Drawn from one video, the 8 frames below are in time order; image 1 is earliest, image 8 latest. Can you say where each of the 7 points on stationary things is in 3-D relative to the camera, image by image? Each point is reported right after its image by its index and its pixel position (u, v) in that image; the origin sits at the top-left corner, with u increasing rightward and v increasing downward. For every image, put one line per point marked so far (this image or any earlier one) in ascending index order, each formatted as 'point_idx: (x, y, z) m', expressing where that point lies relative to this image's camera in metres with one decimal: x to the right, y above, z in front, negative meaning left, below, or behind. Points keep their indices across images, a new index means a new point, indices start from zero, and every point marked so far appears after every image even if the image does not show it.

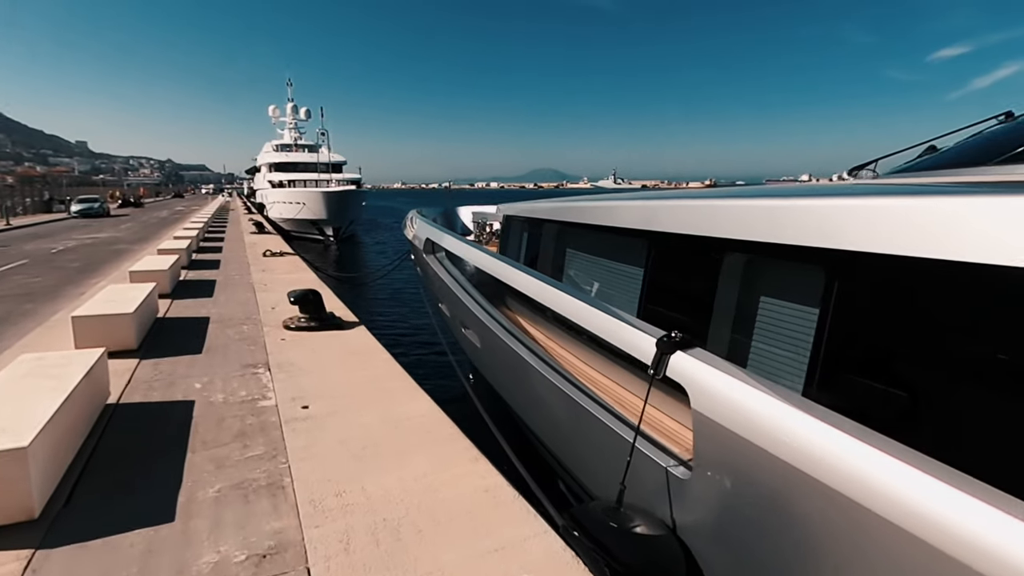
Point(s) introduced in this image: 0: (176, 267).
0: (-4.6, +0.3, +7.4) m
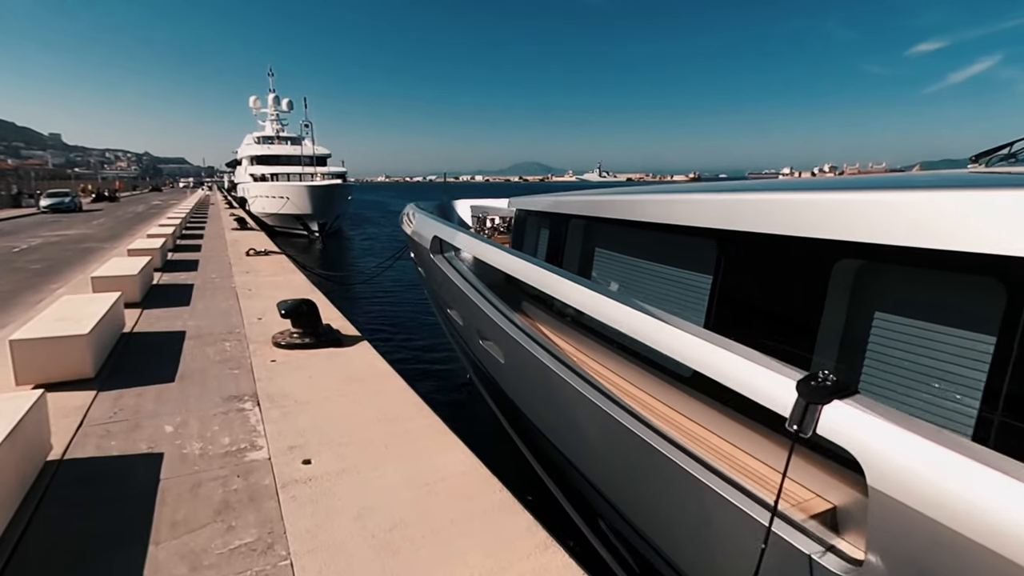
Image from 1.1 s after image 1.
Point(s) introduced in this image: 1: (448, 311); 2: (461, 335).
0: (-4.4, +0.2, +6.6) m
1: (-0.7, -0.3, +6.1) m
2: (-0.5, -0.5, +5.8) m
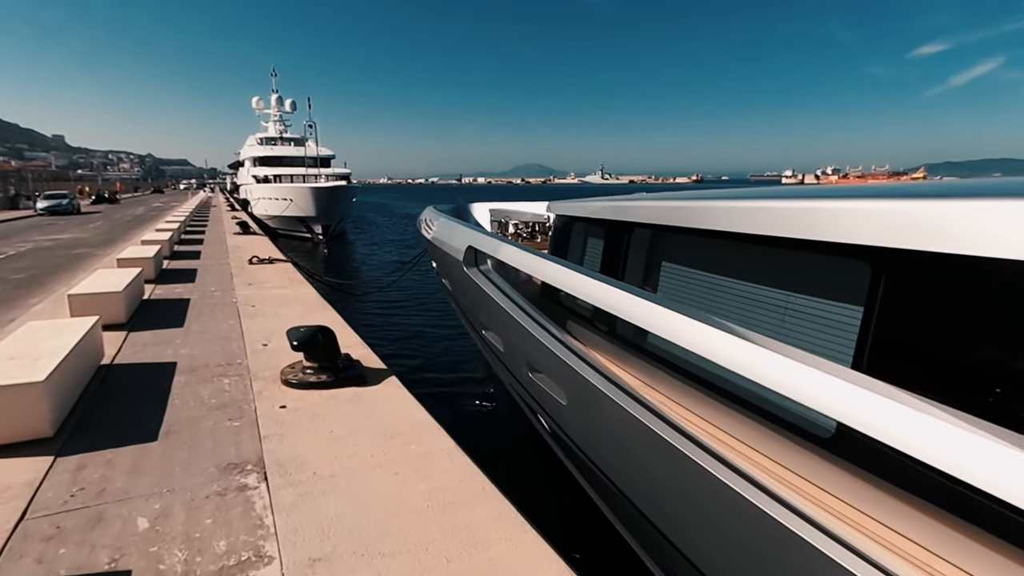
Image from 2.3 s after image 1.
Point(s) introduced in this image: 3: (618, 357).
0: (-4.0, 0.0, +5.8) m
1: (-0.3, -0.4, +5.2) m
2: (-0.1, -0.7, +5.0) m
3: (+0.8, -0.5, +4.3) m
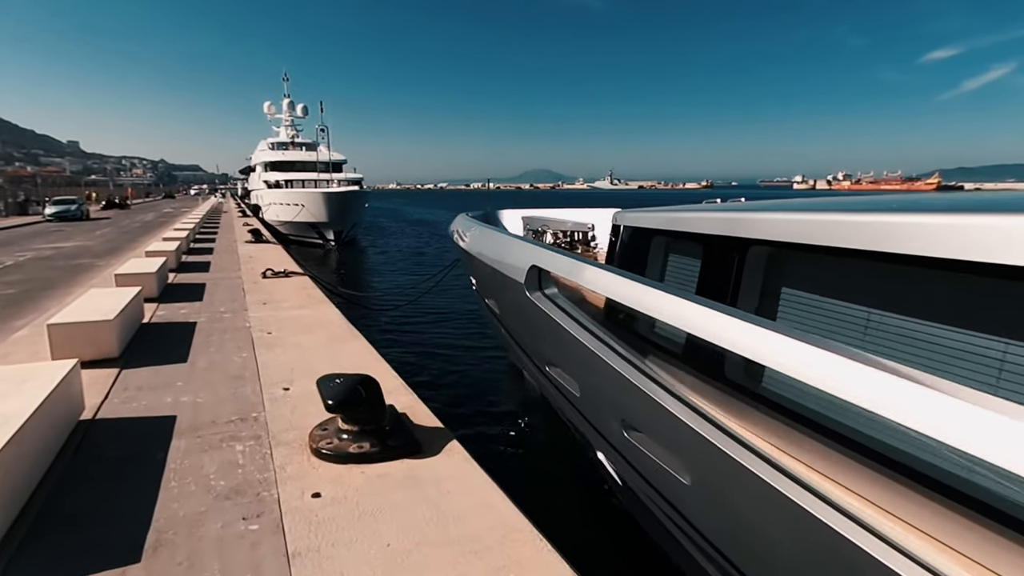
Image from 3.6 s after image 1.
0: (-3.4, -0.2, +5.0) m
1: (+0.3, -0.6, +4.4) m
2: (+0.5, -0.9, +4.1) m
3: (+1.4, -0.8, +3.4) m
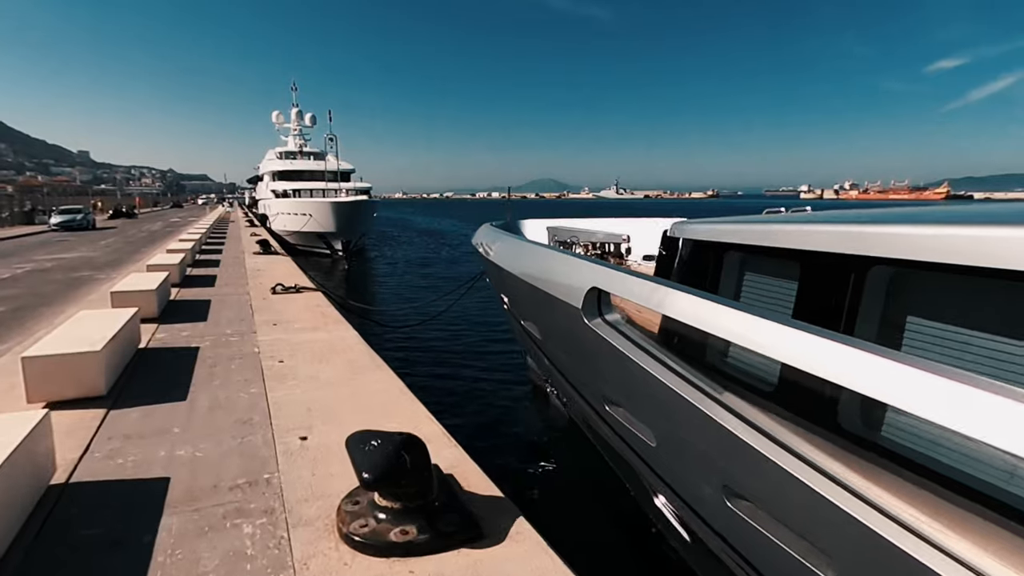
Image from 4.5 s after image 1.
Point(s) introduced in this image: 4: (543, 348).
0: (-3.1, -0.4, +4.4) m
1: (+0.6, -0.8, +3.7) m
2: (+0.8, -1.1, +3.5) m
3: (+1.7, -0.9, +2.8) m
4: (+0.3, -0.5, +4.7) m
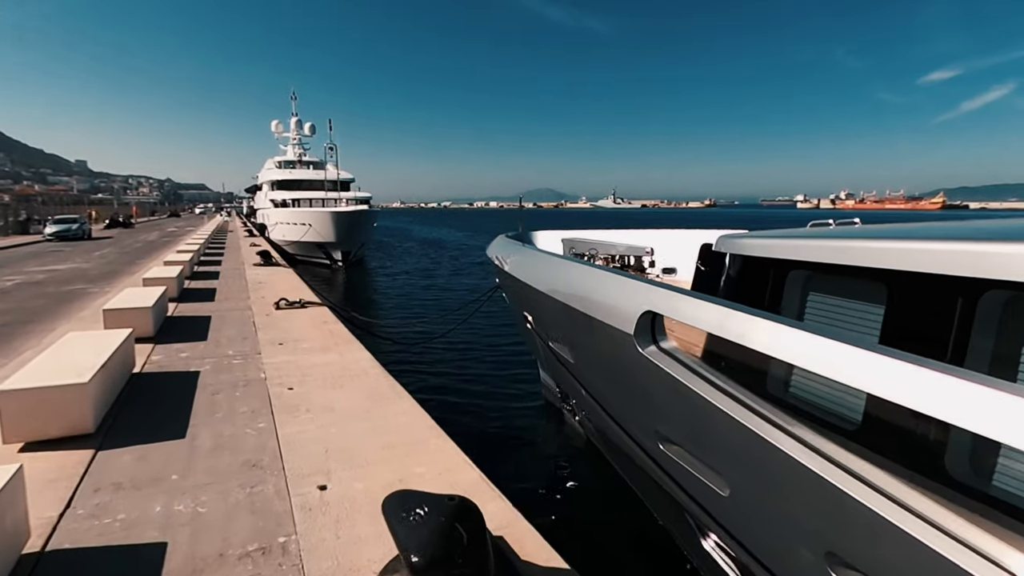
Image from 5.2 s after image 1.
0: (-2.8, -0.5, +4.0) m
1: (+0.9, -0.9, +3.3) m
2: (+1.1, -1.2, +3.1) m
3: (+2.0, -1.0, +2.4) m
4: (+0.6, -0.7, +4.3) m
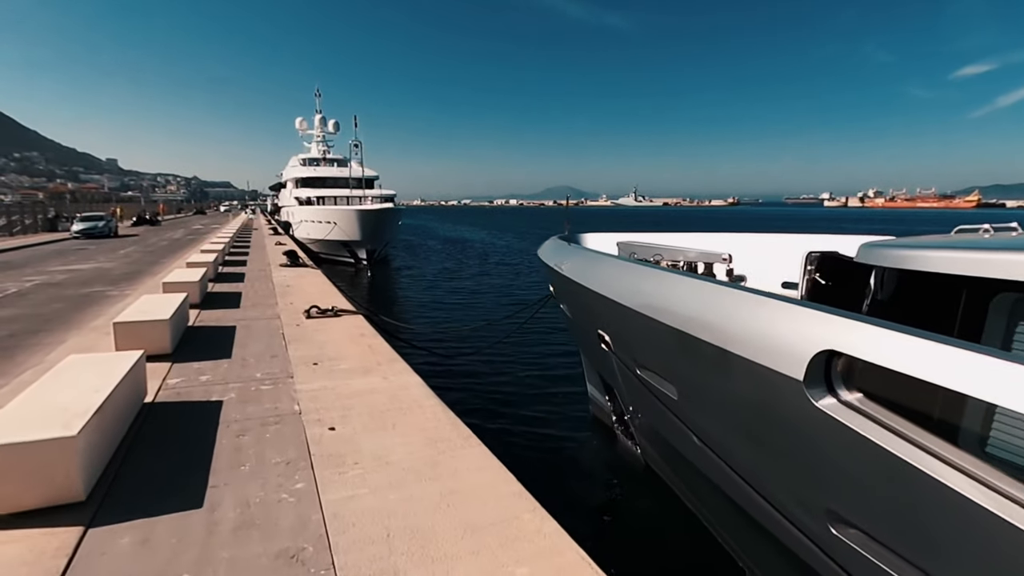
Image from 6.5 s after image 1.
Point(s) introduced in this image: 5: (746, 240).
0: (-2.3, -0.6, +3.3) m
1: (+1.4, -1.1, +2.5) m
2: (+1.6, -1.3, +2.3) m
3: (+2.4, -1.2, +1.5) m
4: (+1.1, -0.8, +3.5) m
5: (+3.0, +0.6, +7.1) m
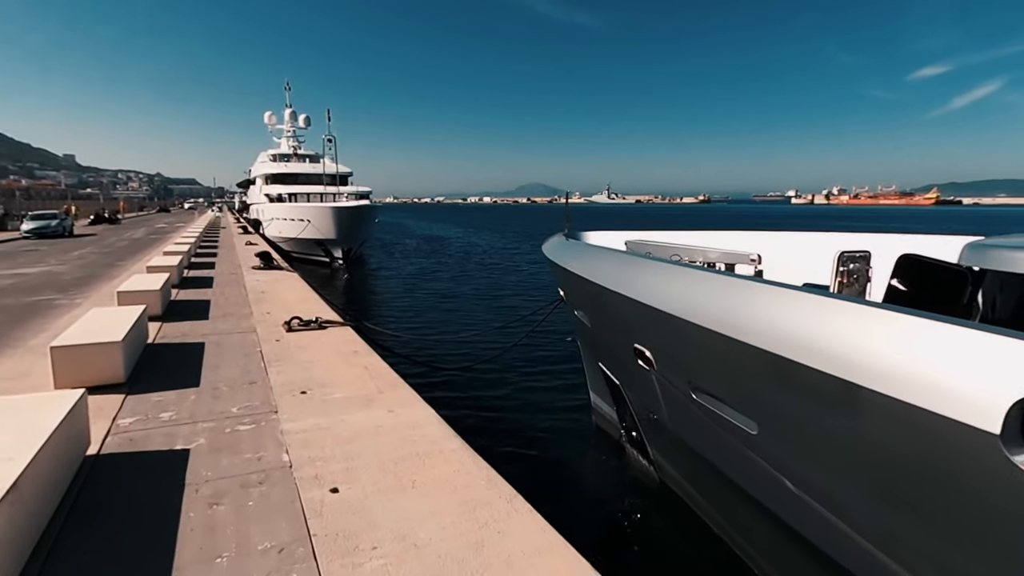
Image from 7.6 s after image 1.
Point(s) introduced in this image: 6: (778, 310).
0: (-2.0, -0.7, +2.5) m
1: (+1.7, -1.1, +1.9) m
2: (+1.9, -1.4, +1.7) m
3: (+2.8, -1.2, +1.0) m
4: (+1.3, -0.9, +2.9) m
5: (+3.1, +0.6, +6.5) m
6: (+1.3, -0.1, +2.6) m
